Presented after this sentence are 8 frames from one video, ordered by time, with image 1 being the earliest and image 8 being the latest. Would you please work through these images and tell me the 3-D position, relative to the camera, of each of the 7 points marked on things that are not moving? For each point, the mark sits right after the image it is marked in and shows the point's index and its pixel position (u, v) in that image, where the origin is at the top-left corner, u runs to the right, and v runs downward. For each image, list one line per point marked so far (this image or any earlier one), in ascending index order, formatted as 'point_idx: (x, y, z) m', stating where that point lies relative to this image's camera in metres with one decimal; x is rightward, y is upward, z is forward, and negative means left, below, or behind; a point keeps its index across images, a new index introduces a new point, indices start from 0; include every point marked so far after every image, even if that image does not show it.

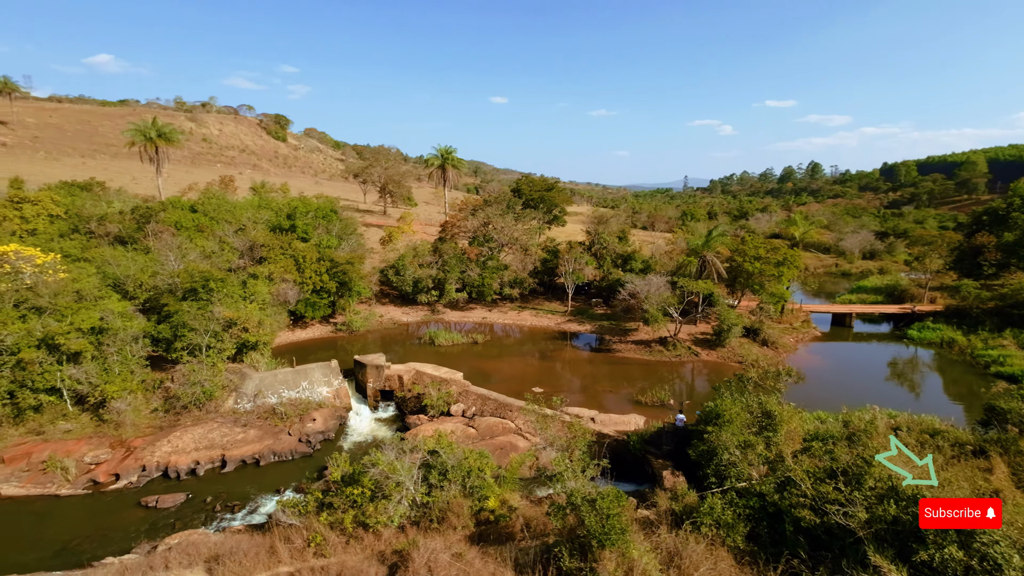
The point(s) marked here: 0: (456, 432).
0: (-1.7, -4.5, +15.1) m
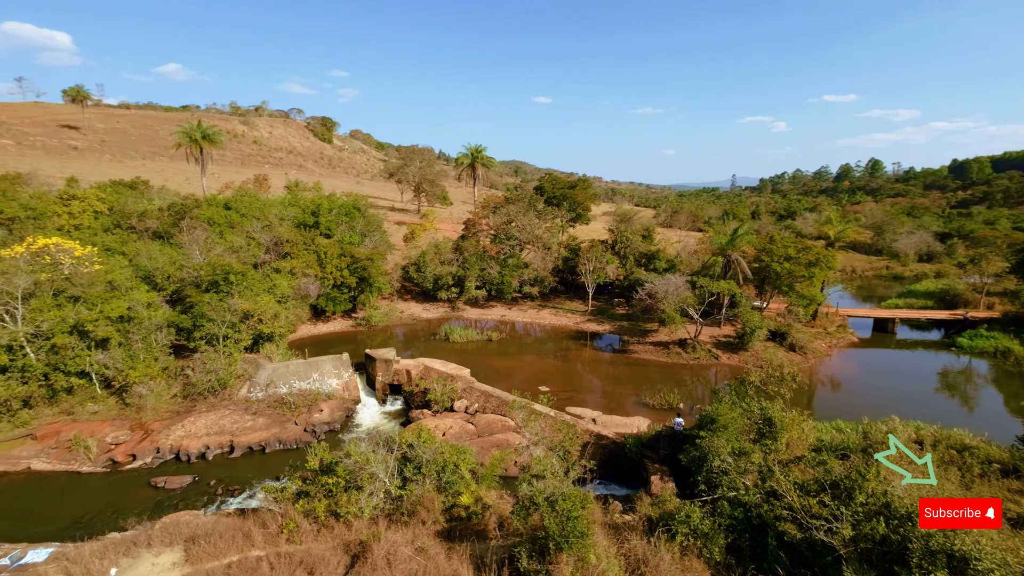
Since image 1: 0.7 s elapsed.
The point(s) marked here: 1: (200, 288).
0: (-1.8, -4.4, +15.1) m
1: (-12.5, 0.0, +19.2) m
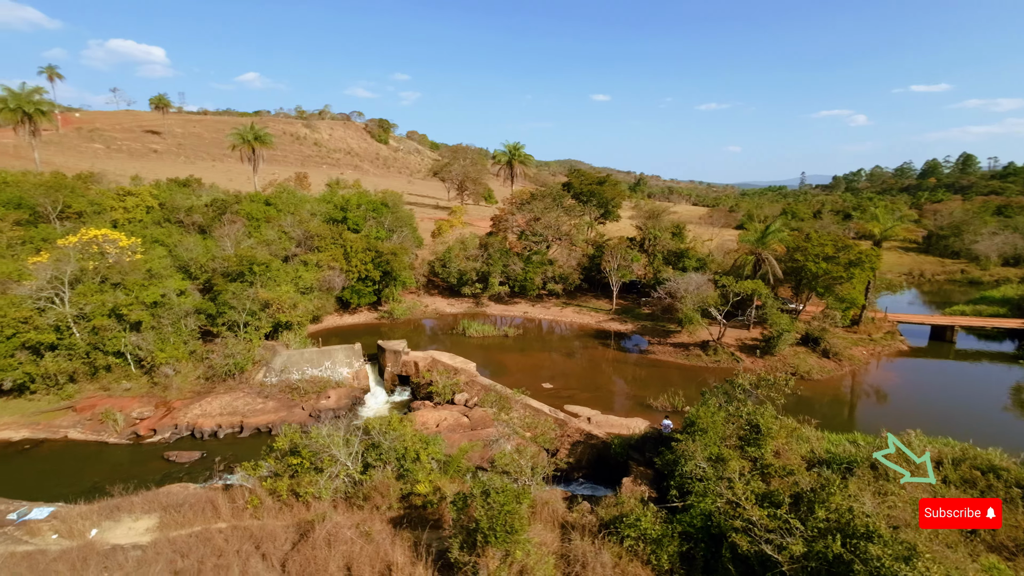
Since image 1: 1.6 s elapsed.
0: (-2.0, -4.1, +15.2) m
1: (-12.1, +0.4, +20.4) m
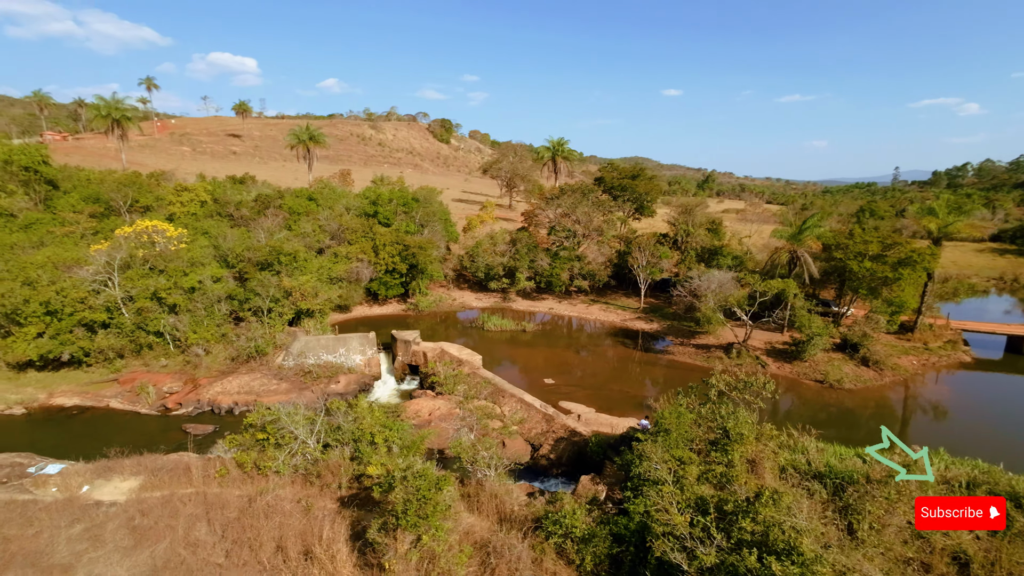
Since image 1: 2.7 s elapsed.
0: (-2.3, -3.9, +15.4) m
1: (-11.6, +1.0, +21.8) m
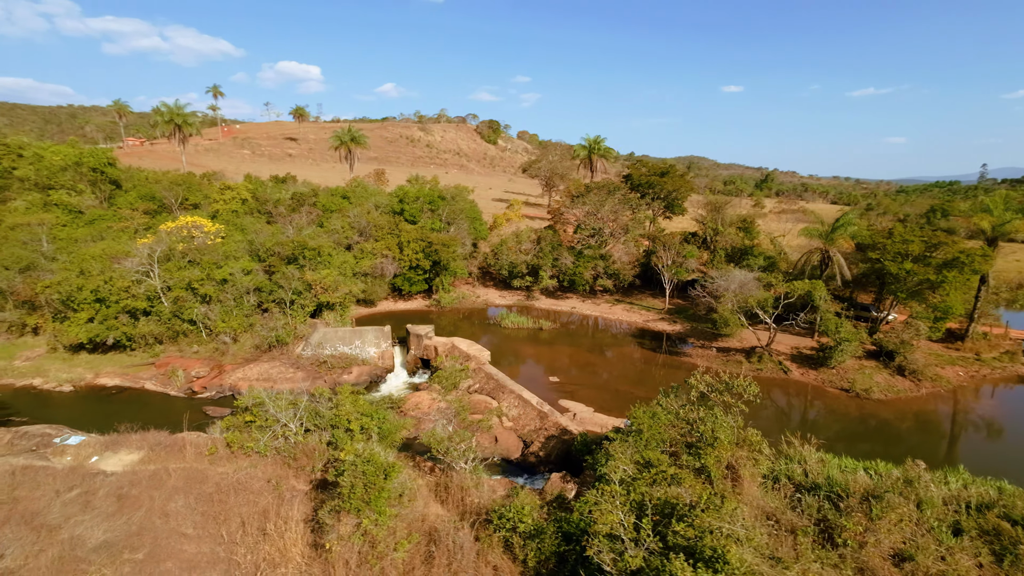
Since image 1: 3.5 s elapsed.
0: (-2.4, -3.7, +15.6) m
1: (-10.8, +1.3, +22.9) m
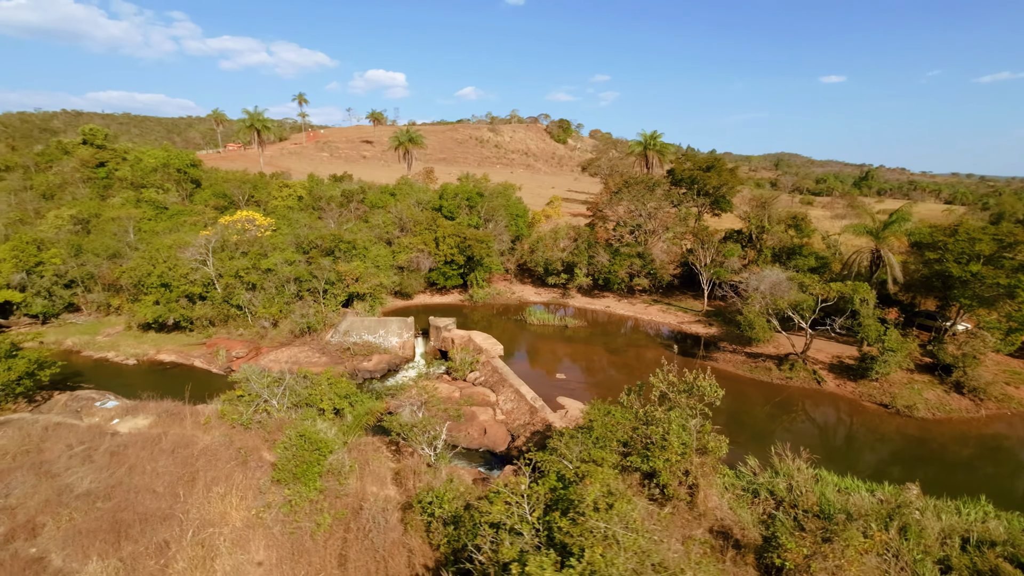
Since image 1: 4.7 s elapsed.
0: (-2.4, -3.4, +15.8) m
1: (-9.5, +1.8, +24.4) m
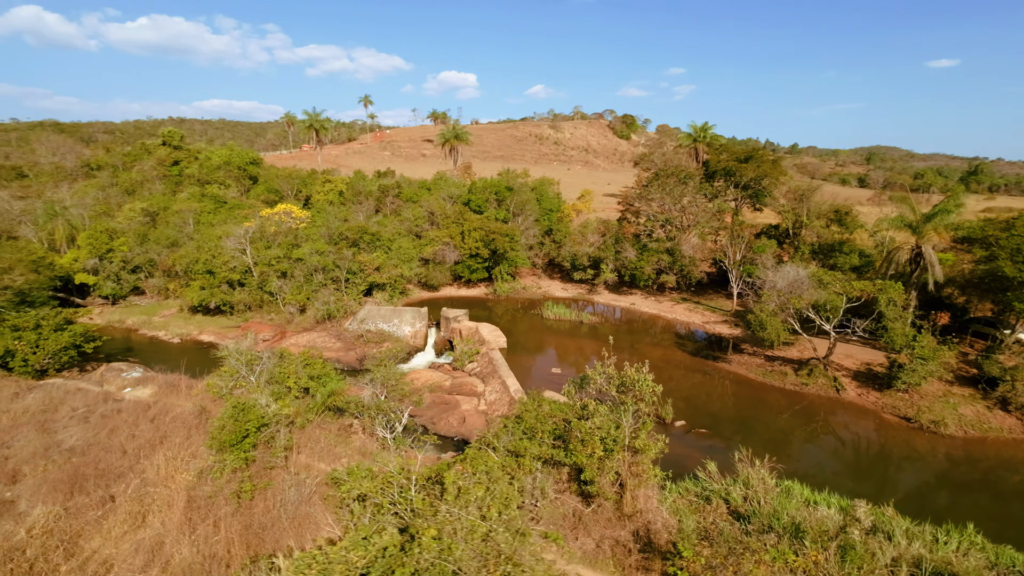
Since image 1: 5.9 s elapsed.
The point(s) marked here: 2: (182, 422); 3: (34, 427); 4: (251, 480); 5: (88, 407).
0: (-2.7, -3.0, +16.0) m
1: (-8.5, +2.3, +25.4) m
2: (-7.1, -2.9, +10.4) m
3: (-10.6, -3.1, +10.7) m
4: (-4.4, -3.2, +8.1) m
5: (-10.3, -2.9, +11.8) m
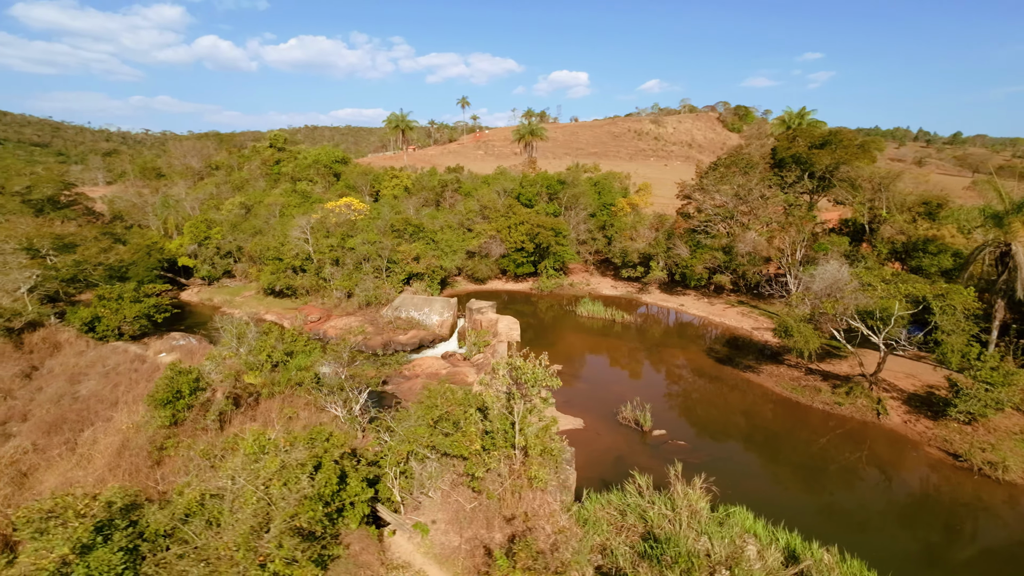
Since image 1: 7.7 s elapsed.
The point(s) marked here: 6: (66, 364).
0: (-2.8, -2.6, +16.2) m
1: (-6.3, +2.9, +26.6) m
2: (-8.3, -2.3, +11.7) m
3: (-11.6, -2.3, +12.7) m
4: (-6.1, -2.7, +8.8) m
5: (-11.1, -2.2, +13.7) m
6: (-12.8, -2.2, +13.9) m
